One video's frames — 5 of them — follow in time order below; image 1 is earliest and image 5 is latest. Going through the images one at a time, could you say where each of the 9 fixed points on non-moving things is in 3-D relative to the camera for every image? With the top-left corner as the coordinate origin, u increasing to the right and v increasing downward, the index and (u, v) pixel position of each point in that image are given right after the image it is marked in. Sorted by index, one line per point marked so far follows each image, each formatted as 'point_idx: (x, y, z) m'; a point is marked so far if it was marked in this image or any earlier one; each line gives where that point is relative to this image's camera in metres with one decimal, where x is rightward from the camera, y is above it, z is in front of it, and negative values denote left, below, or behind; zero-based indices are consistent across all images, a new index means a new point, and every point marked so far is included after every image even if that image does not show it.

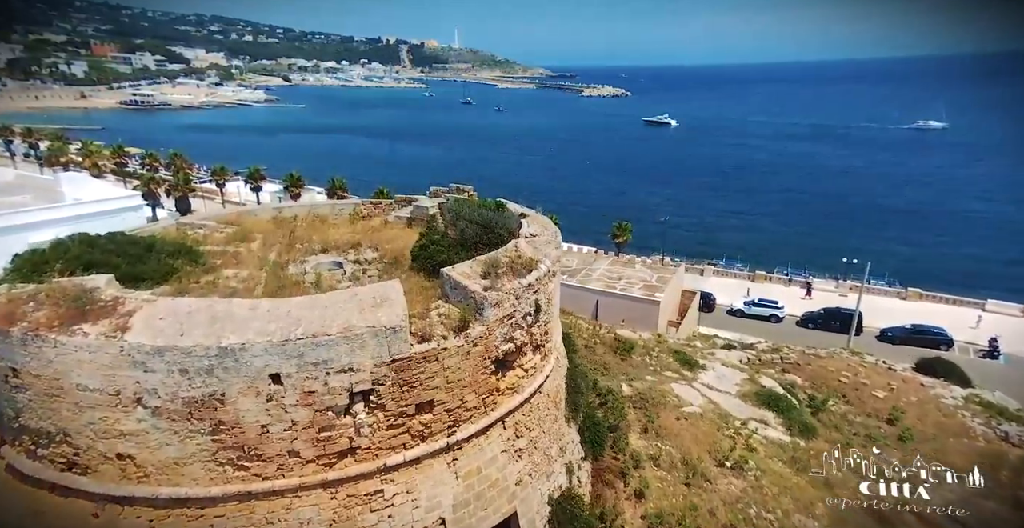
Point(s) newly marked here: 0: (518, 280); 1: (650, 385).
0: (+0.1, -0.2, +7.1) m
1: (+2.9, -2.5, +11.7) m
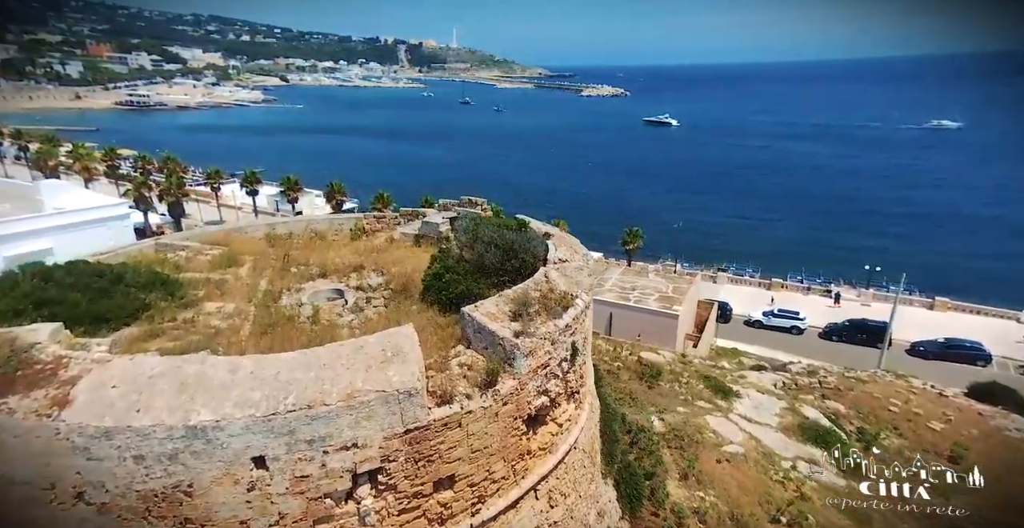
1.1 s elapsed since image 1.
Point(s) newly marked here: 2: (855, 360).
0: (+0.5, -0.6, +6.0) m
1: (+3.2, -2.9, +10.5) m
2: (+11.9, -3.3, +19.2) m
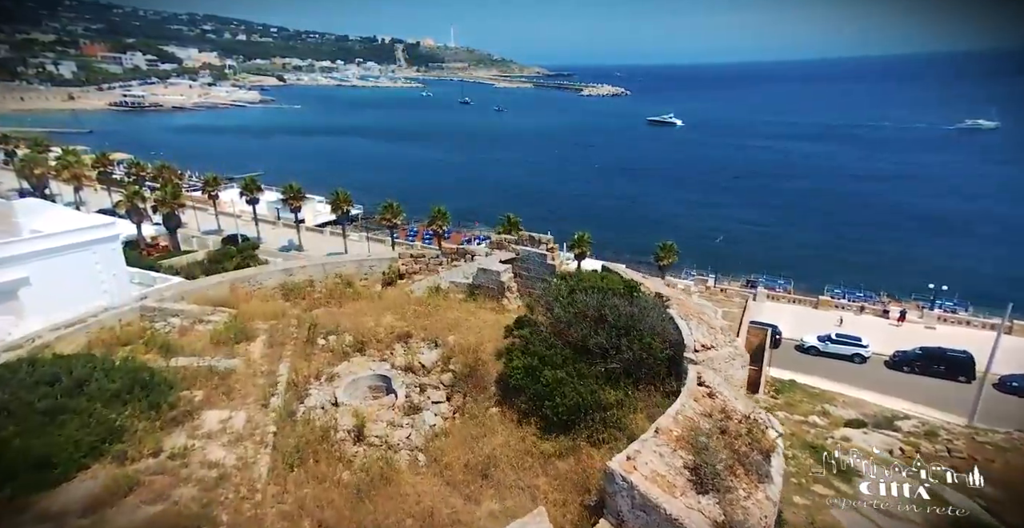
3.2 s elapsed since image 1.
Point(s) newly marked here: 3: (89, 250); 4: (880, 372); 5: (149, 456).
0: (+1.7, -1.5, +3.8) m
1: (+4.4, -3.8, +8.4) m
2: (+13.0, -4.1, +17.1) m
3: (-12.6, +0.4, +16.7) m
4: (+12.5, -3.7, +18.9) m
5: (-3.5, -1.7, +5.3) m
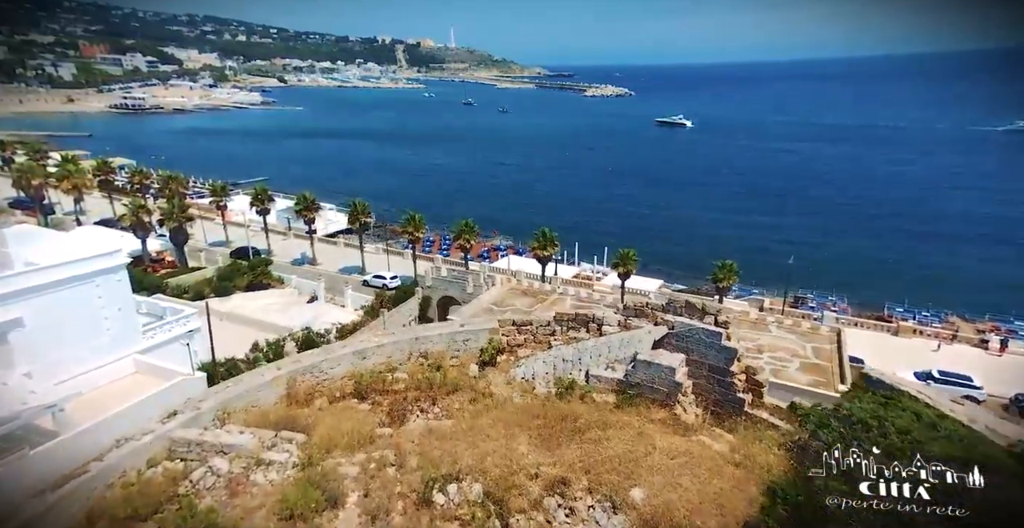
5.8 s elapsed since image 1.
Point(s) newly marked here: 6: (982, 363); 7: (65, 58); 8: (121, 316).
0: (+3.5, -2.4, +1.3) m
1: (+6.2, -4.7, +5.9) m
2: (+14.9, -5.0, +14.6) m
3: (-10.8, -0.5, +14.2) m
4: (+14.3, -4.6, +16.4) m
5: (-1.6, -2.7, +2.8) m
6: (+16.5, -3.4, +19.6) m
7: (-11.9, +5.5, +14.9) m
8: (-10.4, -1.4, +14.7) m
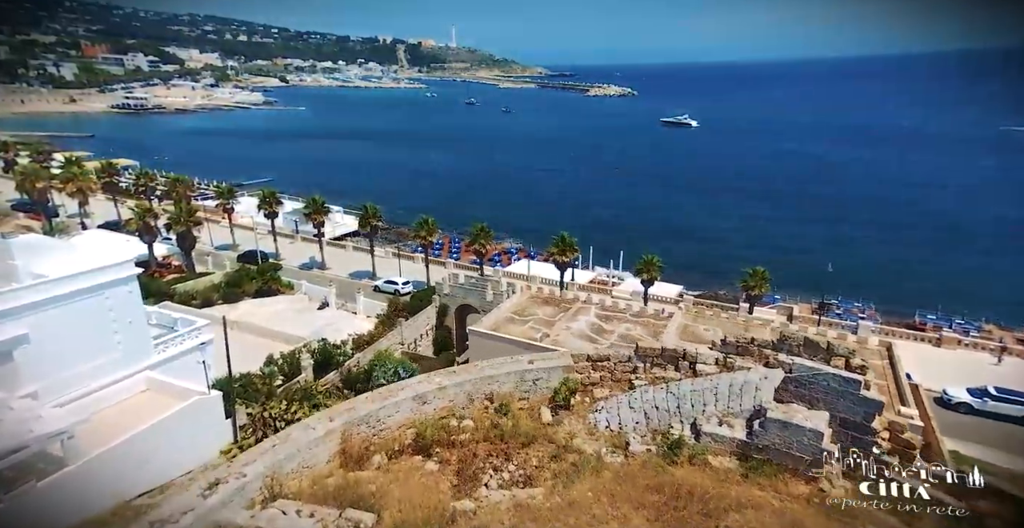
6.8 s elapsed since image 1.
0: (+4.4, -2.8, +0.4) m
1: (+7.1, -5.0, +4.9) m
2: (+15.8, -5.3, +13.6) m
3: (-9.9, -0.9, +13.3) m
4: (+15.3, -4.9, +15.4) m
5: (-0.8, -3.0, +1.9) m
6: (+17.4, -3.7, +18.6) m
7: (-11.0, +5.2, +13.9) m
8: (-9.5, -1.7, +13.8) m
